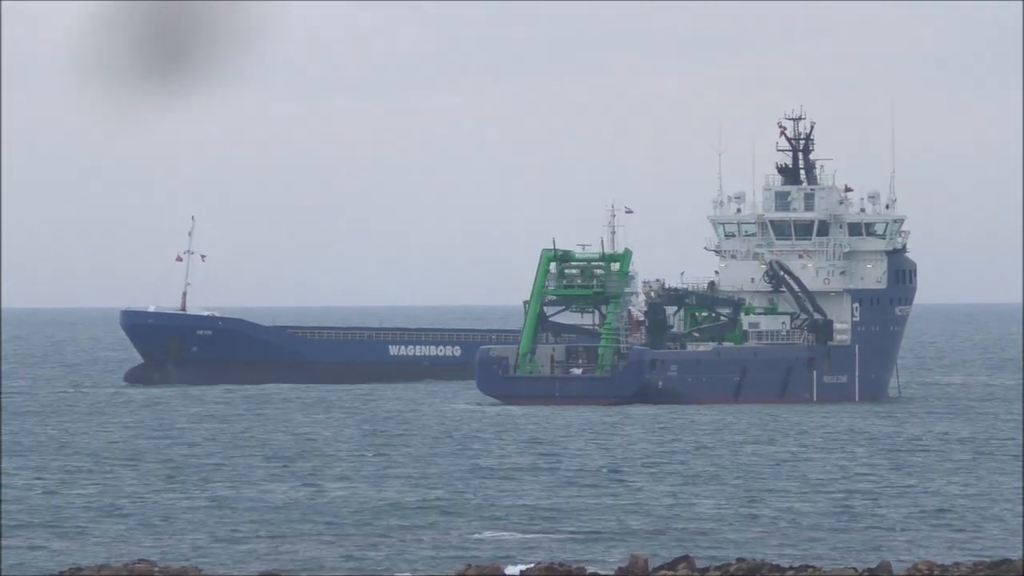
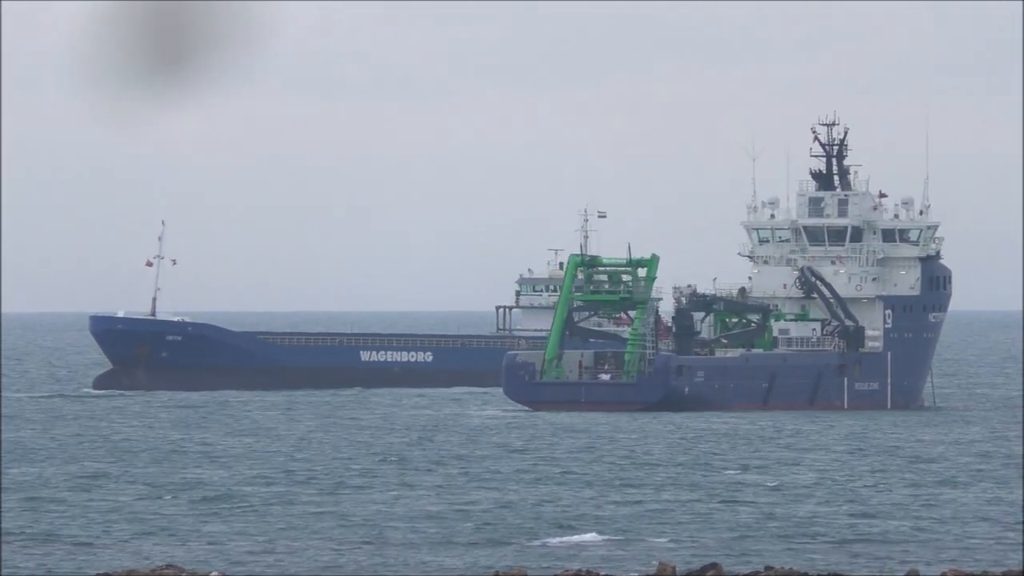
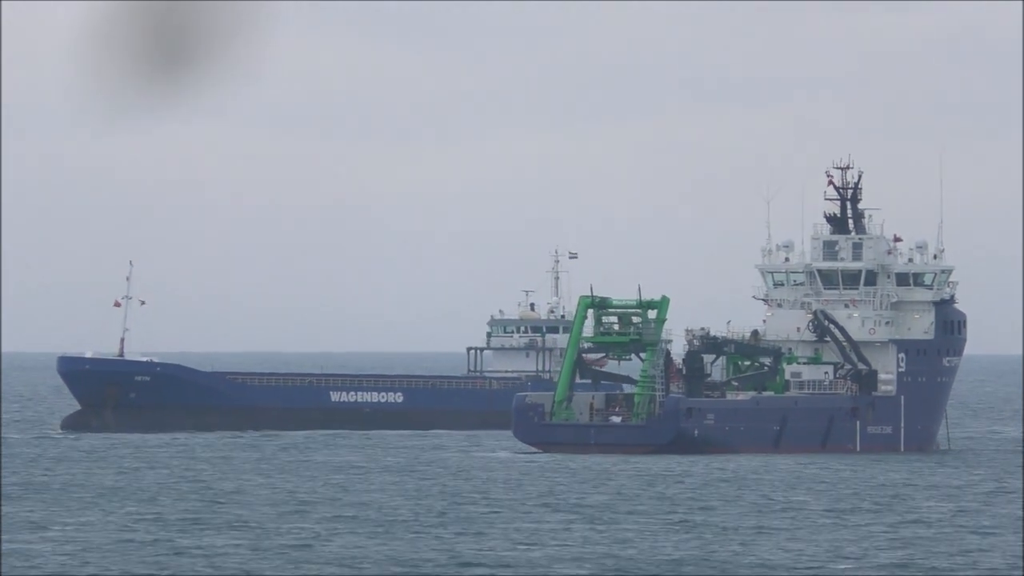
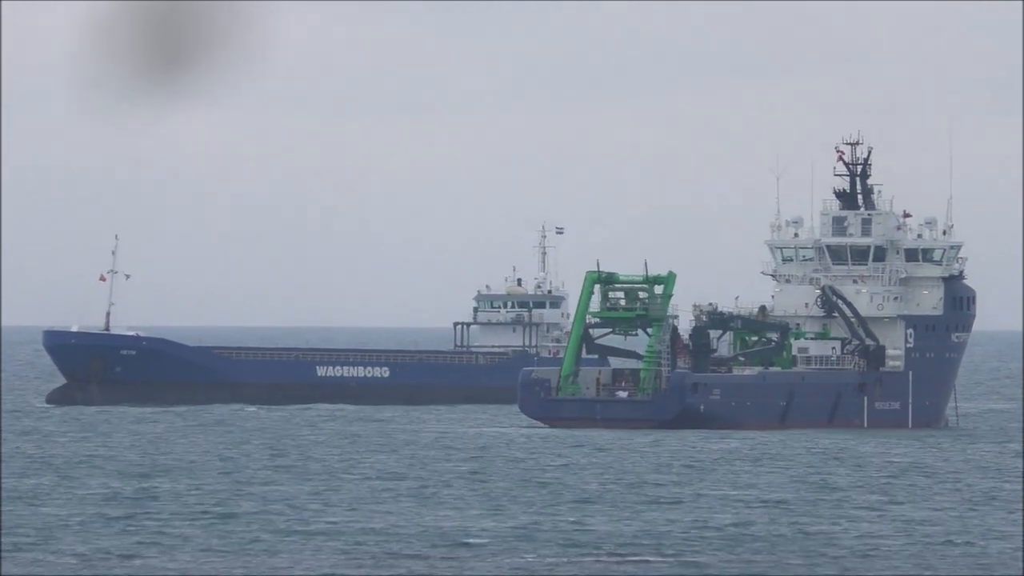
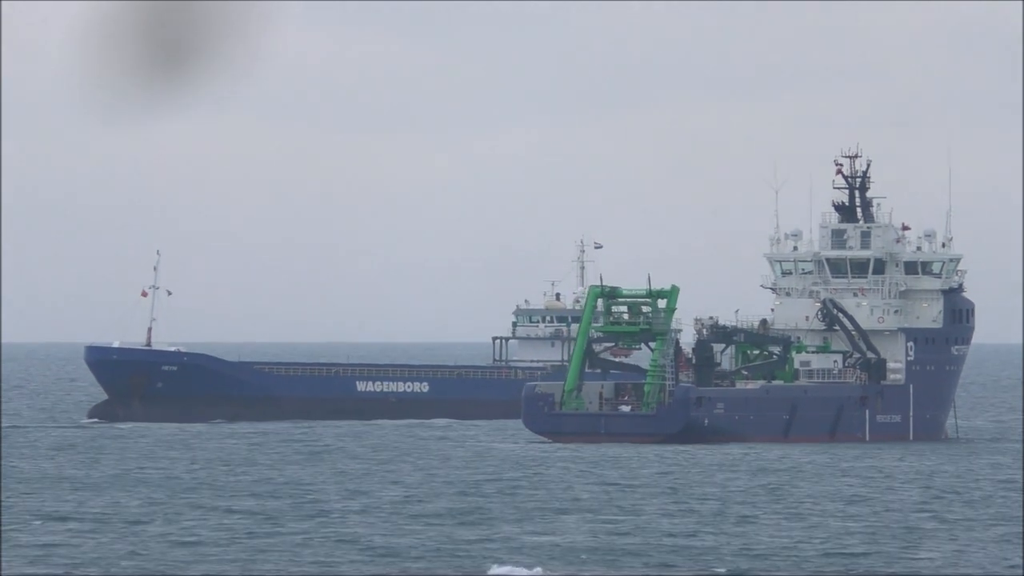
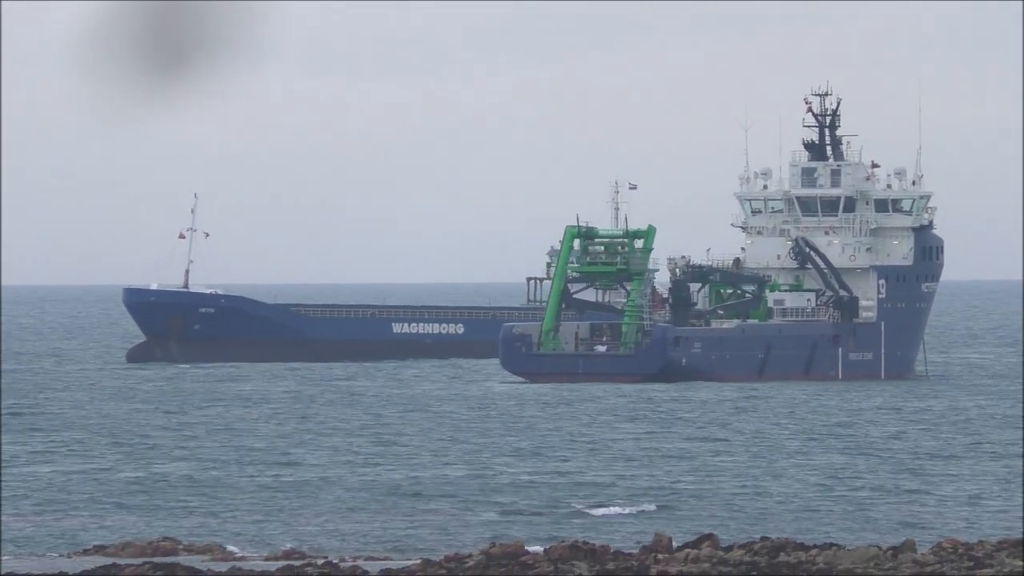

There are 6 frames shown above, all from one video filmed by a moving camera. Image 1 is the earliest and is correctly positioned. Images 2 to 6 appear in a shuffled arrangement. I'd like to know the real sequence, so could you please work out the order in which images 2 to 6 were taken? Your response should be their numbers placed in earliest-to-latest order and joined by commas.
6, 2, 5, 3, 4
